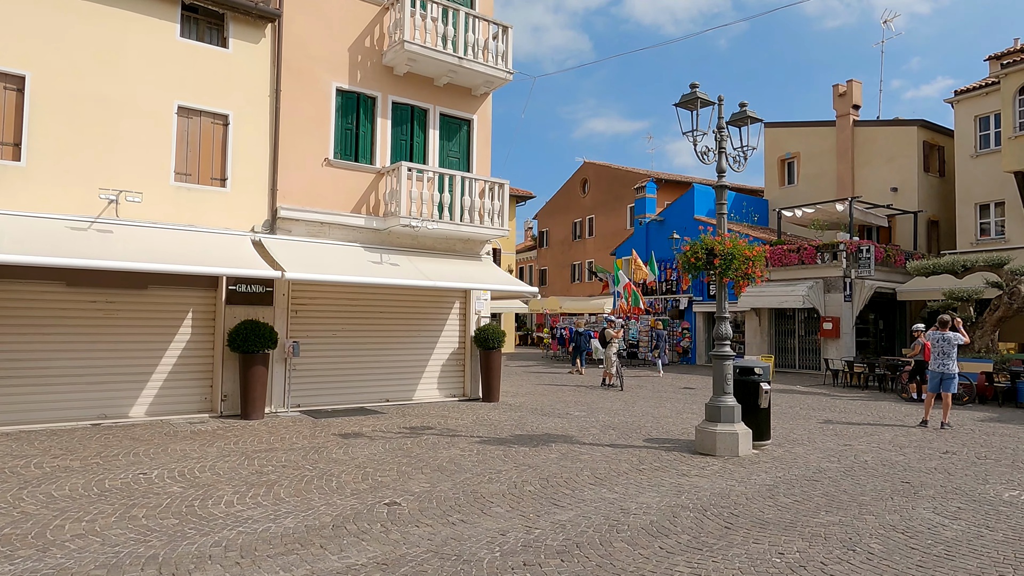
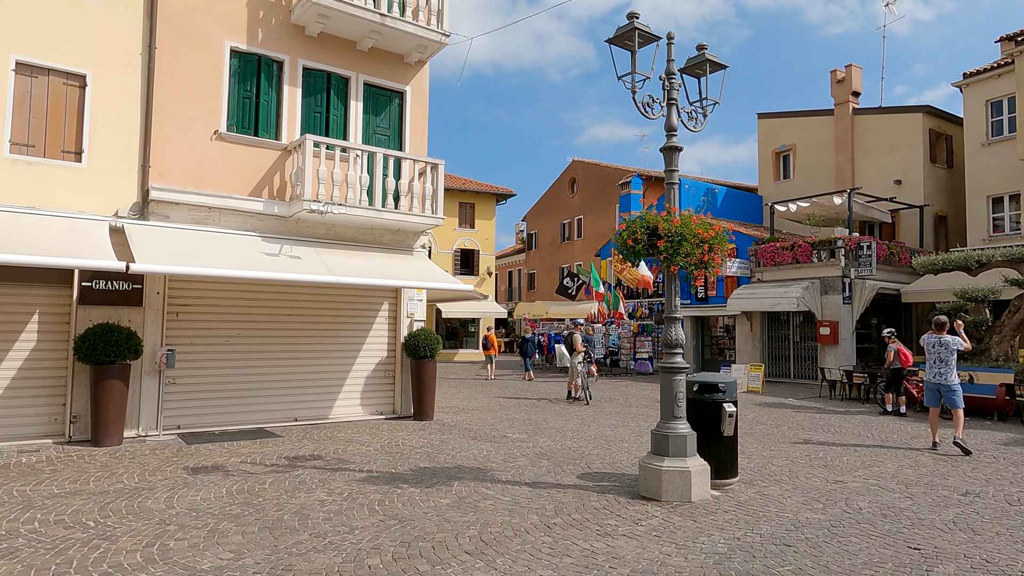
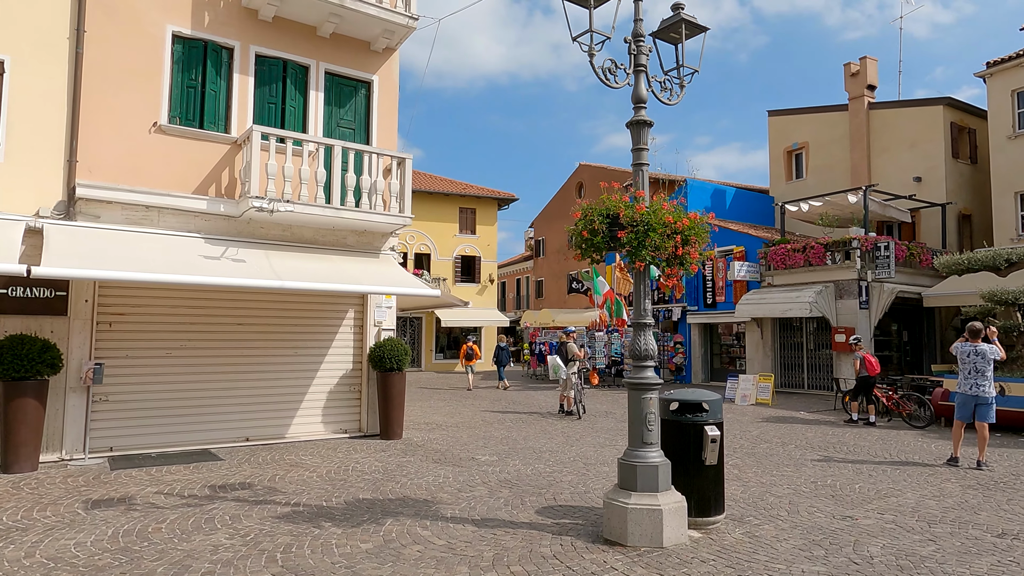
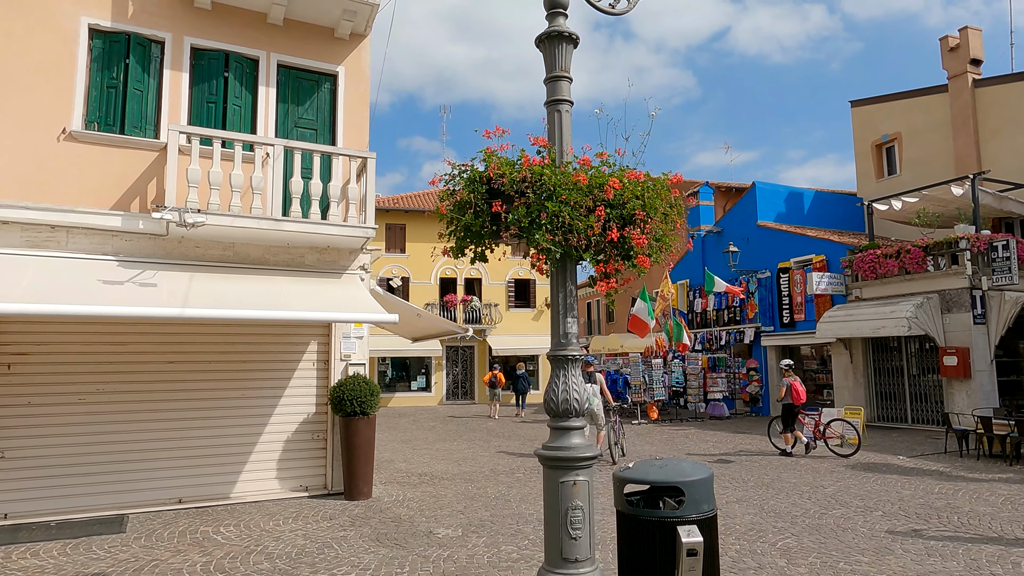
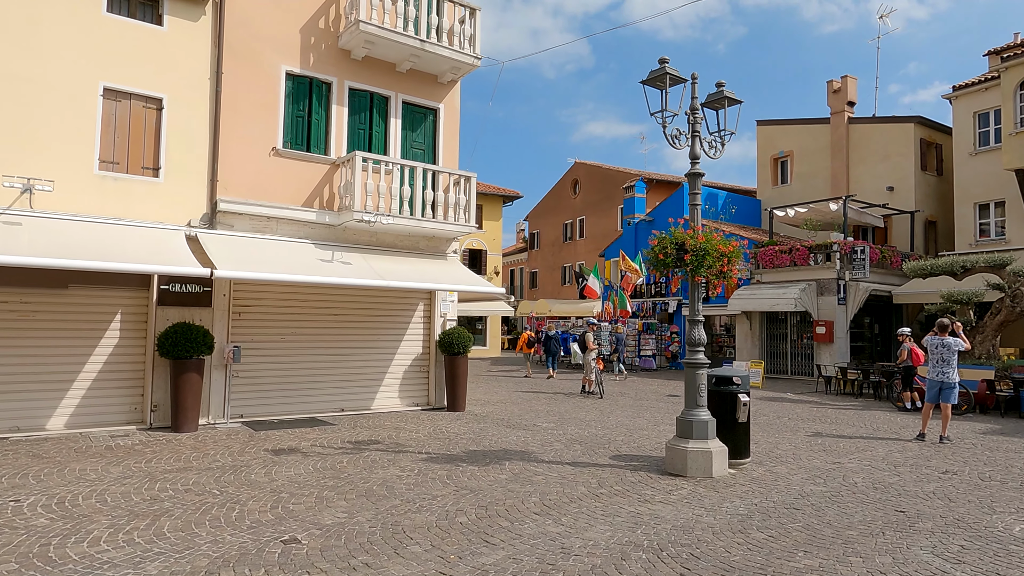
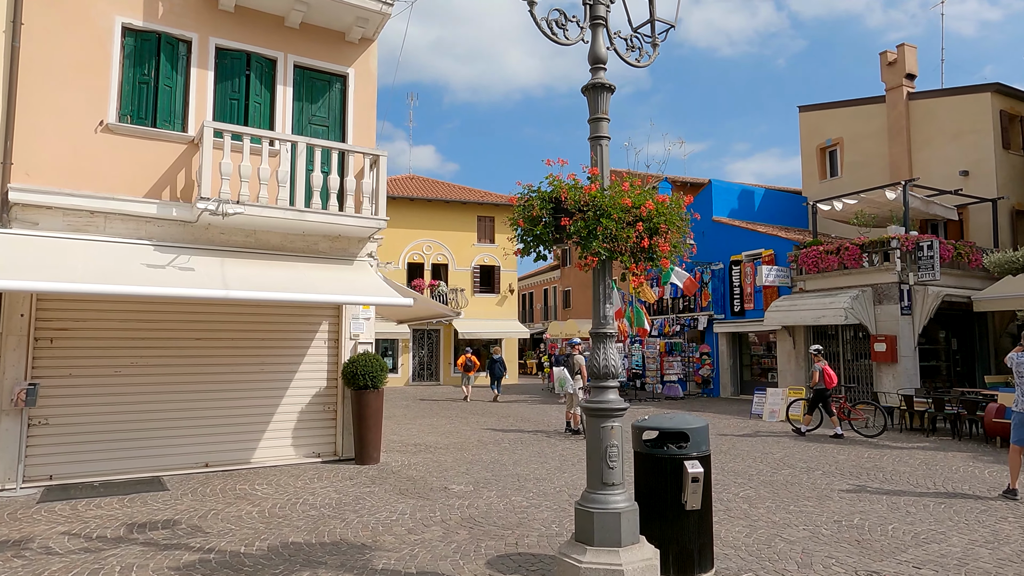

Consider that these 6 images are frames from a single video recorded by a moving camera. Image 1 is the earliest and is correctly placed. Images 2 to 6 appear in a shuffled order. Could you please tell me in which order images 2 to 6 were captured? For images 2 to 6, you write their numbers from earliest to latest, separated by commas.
5, 2, 3, 6, 4
